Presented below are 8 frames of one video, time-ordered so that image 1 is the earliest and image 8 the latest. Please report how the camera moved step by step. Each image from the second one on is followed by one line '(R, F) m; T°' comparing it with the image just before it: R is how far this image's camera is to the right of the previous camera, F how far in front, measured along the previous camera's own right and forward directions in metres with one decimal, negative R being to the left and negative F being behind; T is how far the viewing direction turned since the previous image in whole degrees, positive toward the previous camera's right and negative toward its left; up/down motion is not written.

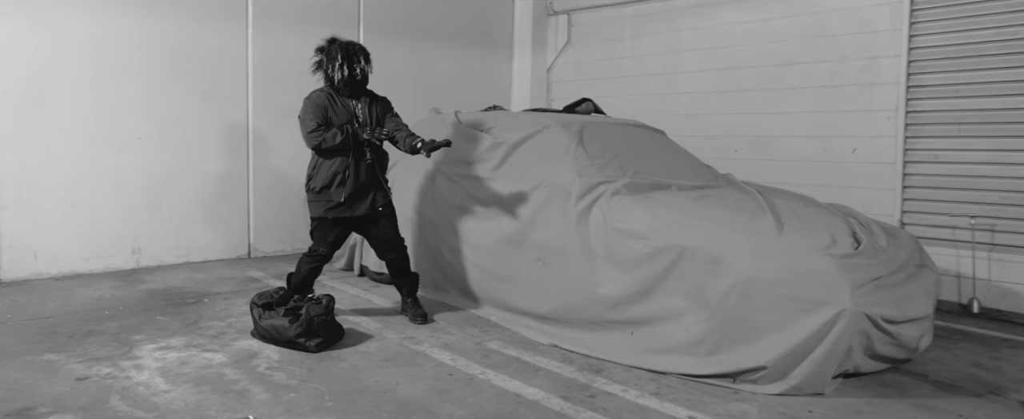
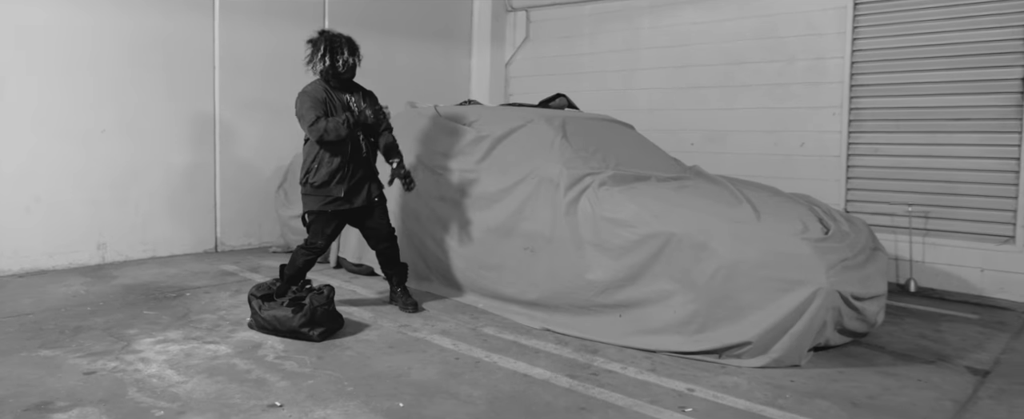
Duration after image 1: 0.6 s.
(-0.3, -0.1) m; +6°
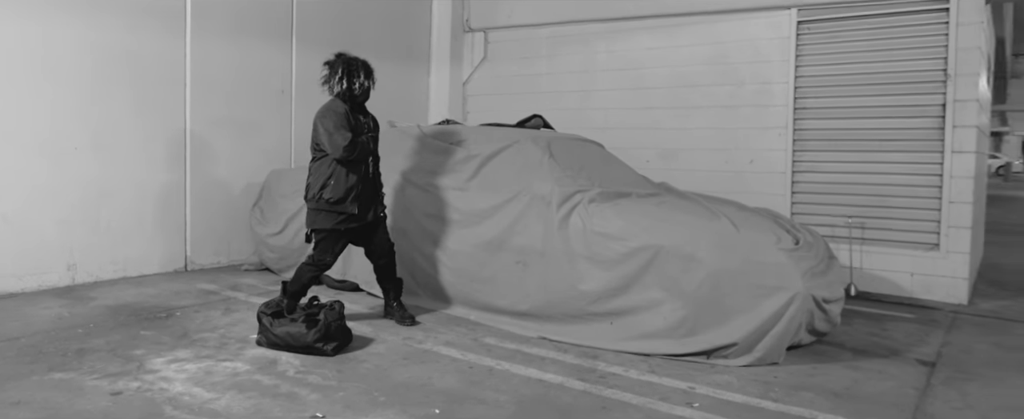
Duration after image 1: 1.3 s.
(-0.4, -0.2) m; +7°
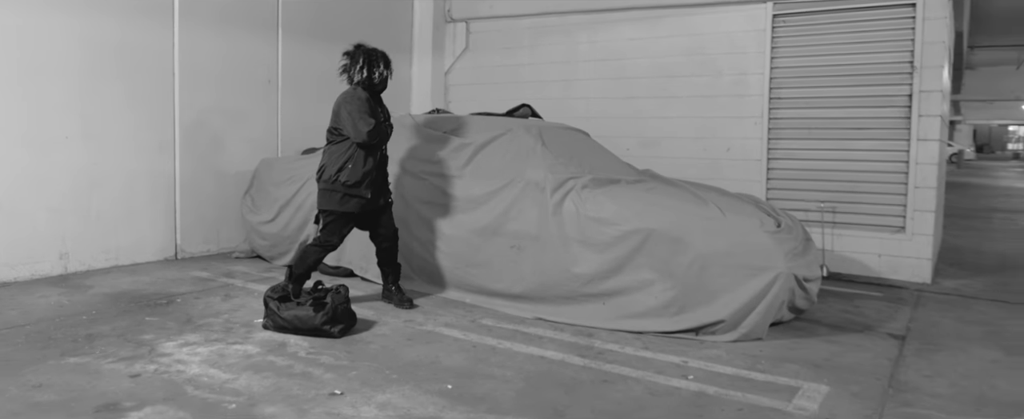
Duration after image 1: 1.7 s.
(-0.2, -0.1) m; +3°
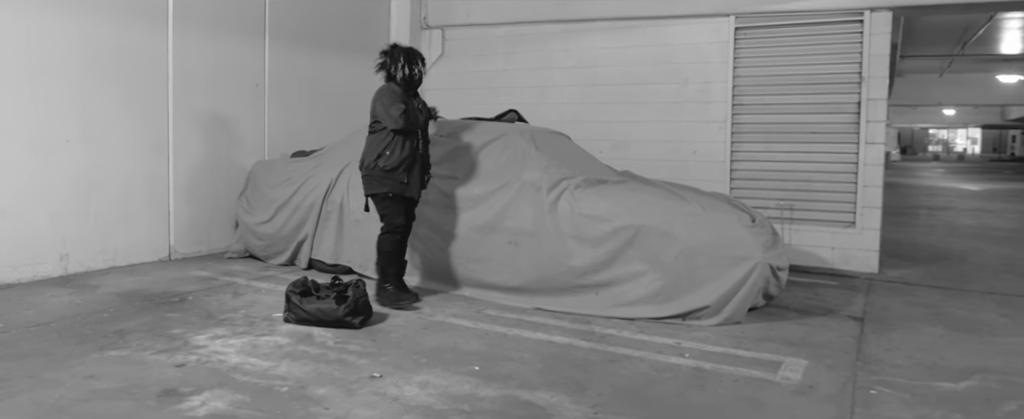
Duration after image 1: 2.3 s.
(-0.3, -0.3) m; +5°
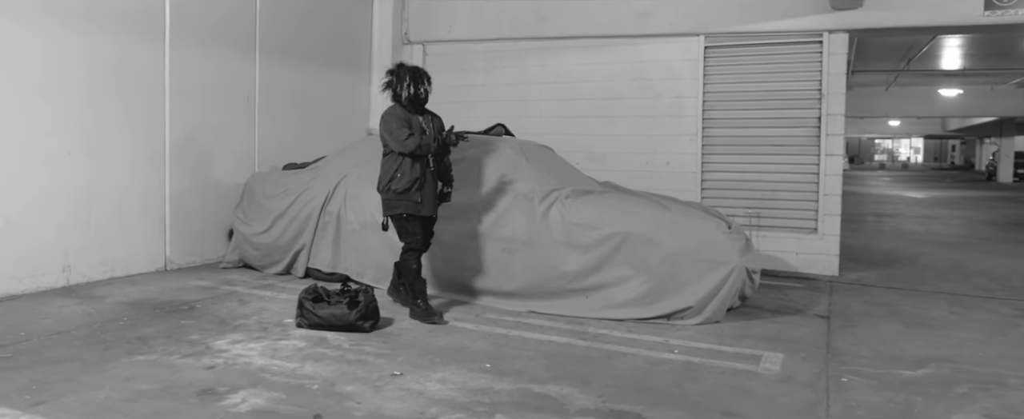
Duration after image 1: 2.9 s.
(-0.2, -0.3) m; +3°
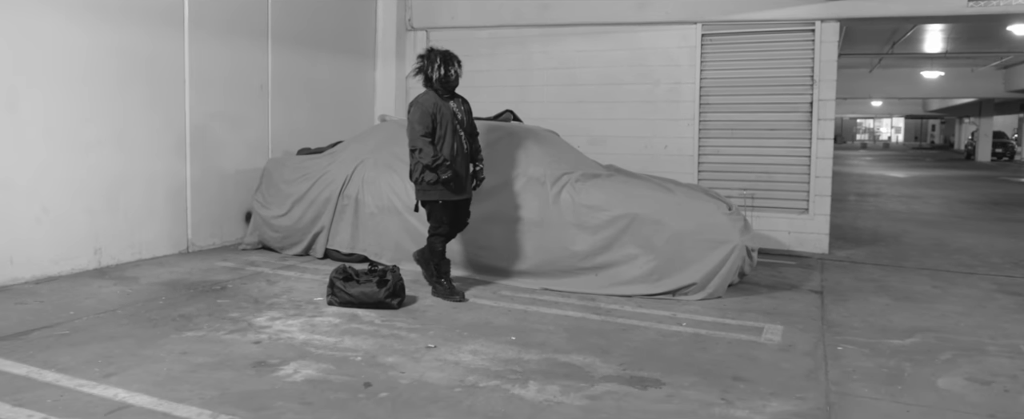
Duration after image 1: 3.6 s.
(-0.2, -0.3) m; +1°
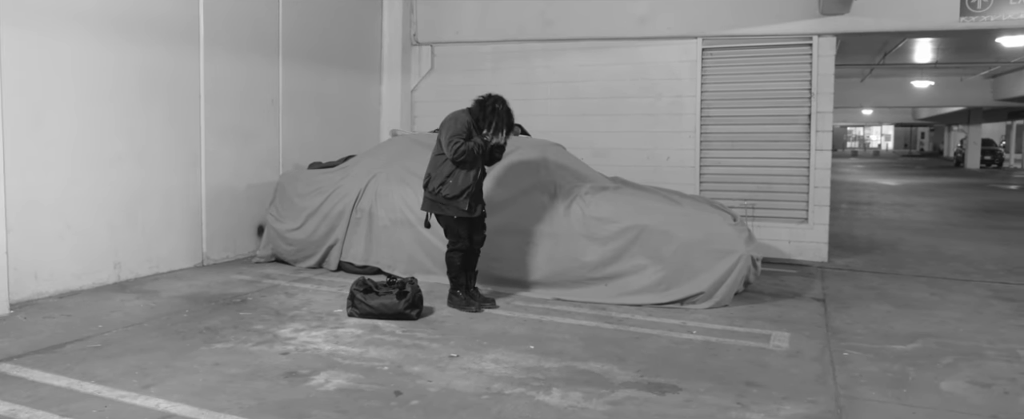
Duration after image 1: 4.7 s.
(-0.1, -0.1) m; +1°
